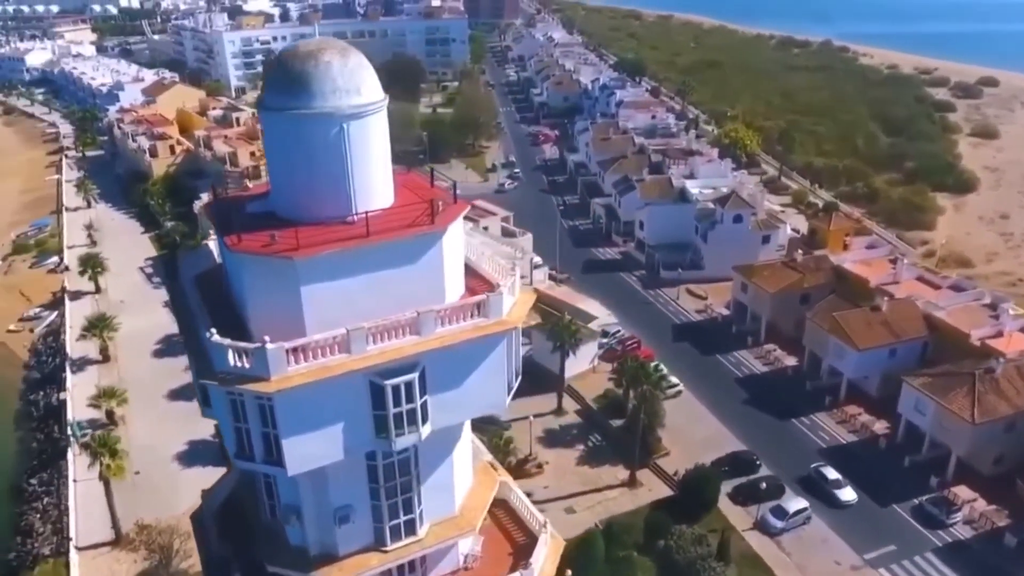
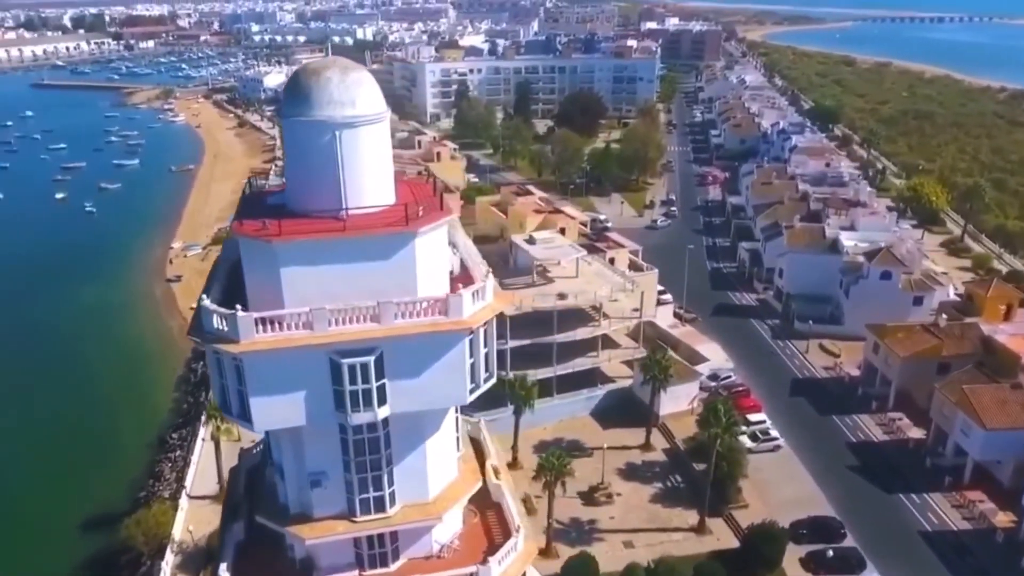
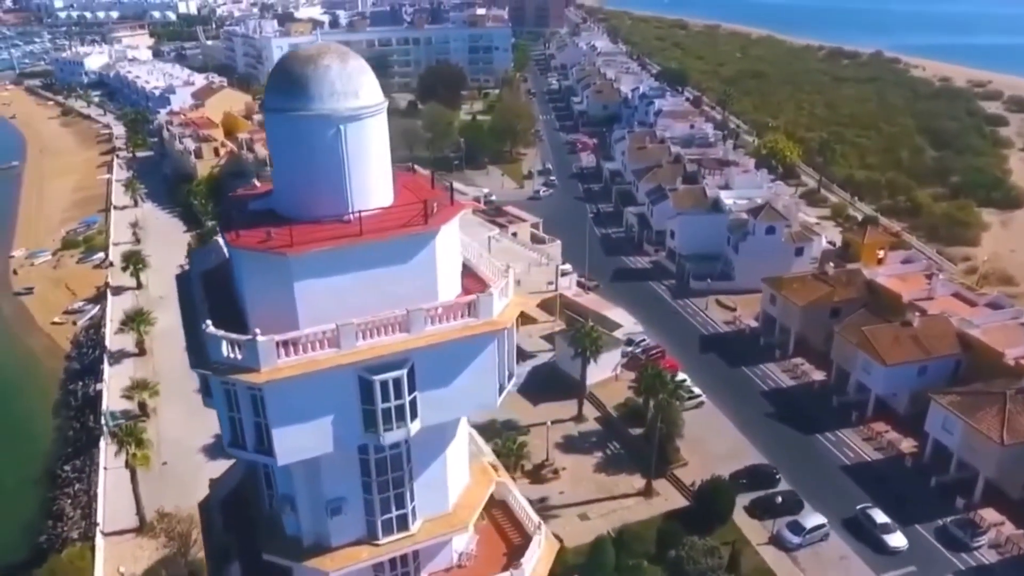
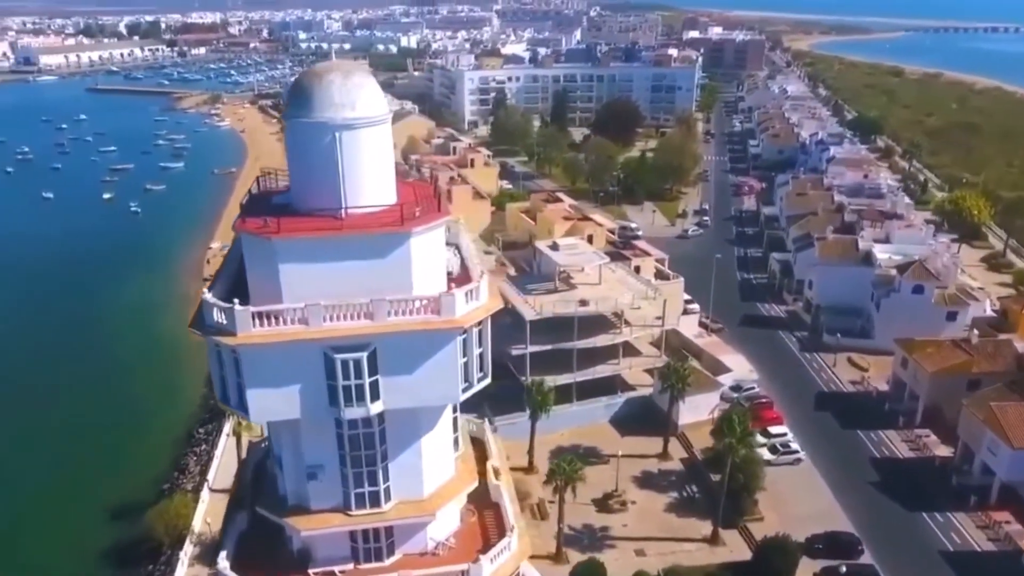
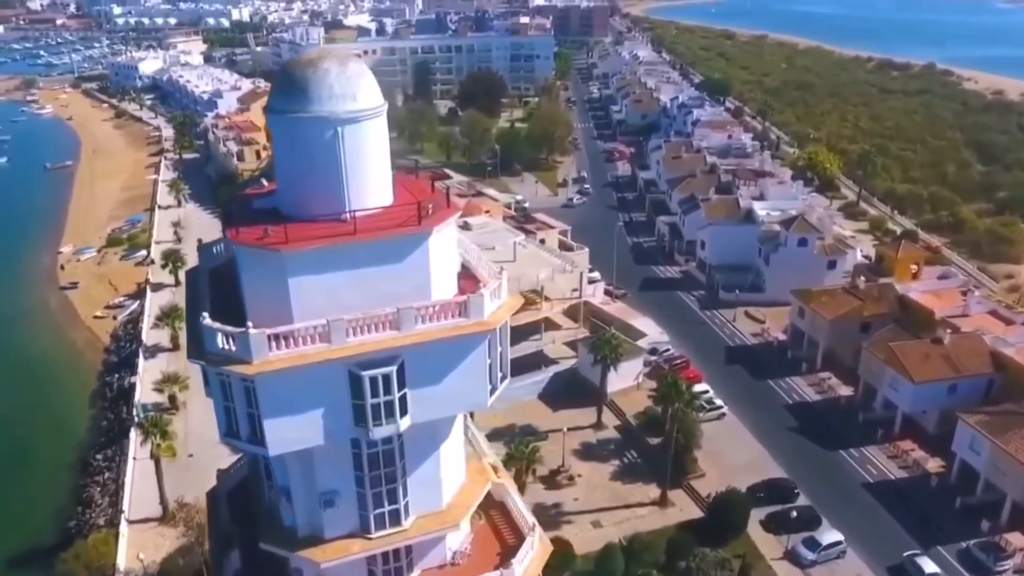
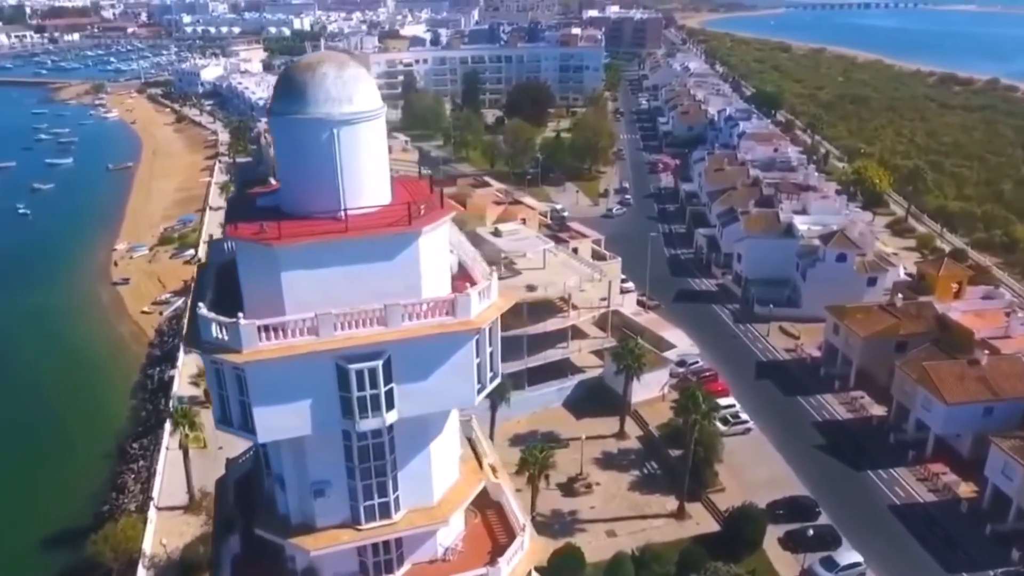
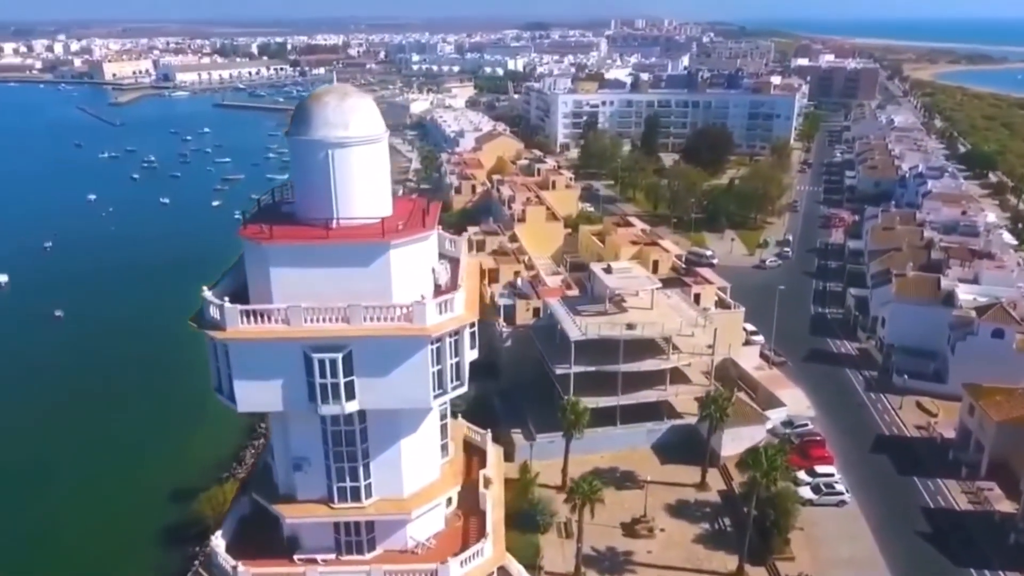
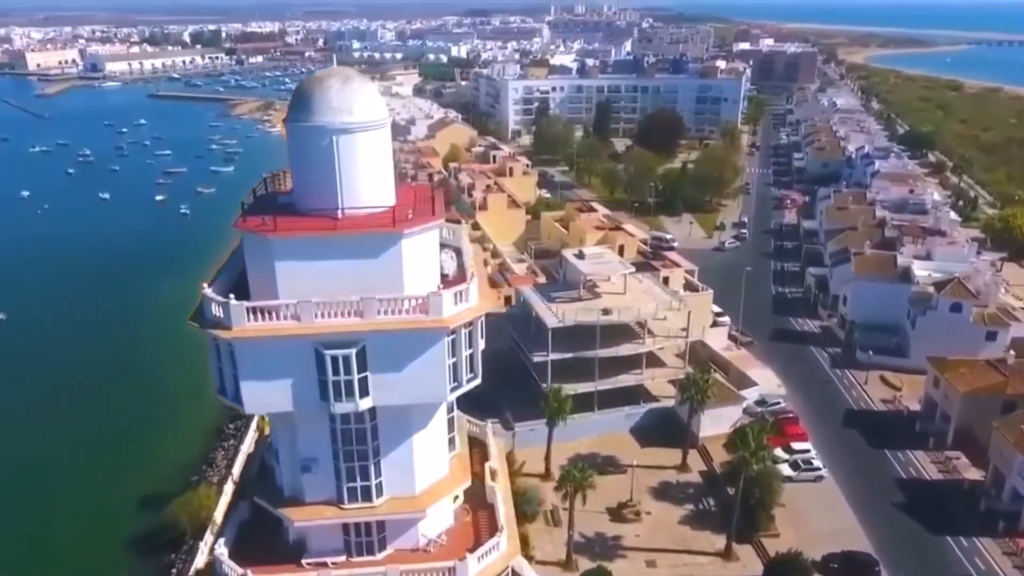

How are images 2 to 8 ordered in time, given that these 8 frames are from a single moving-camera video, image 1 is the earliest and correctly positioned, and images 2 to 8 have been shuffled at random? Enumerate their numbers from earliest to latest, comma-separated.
3, 5, 6, 2, 4, 8, 7
